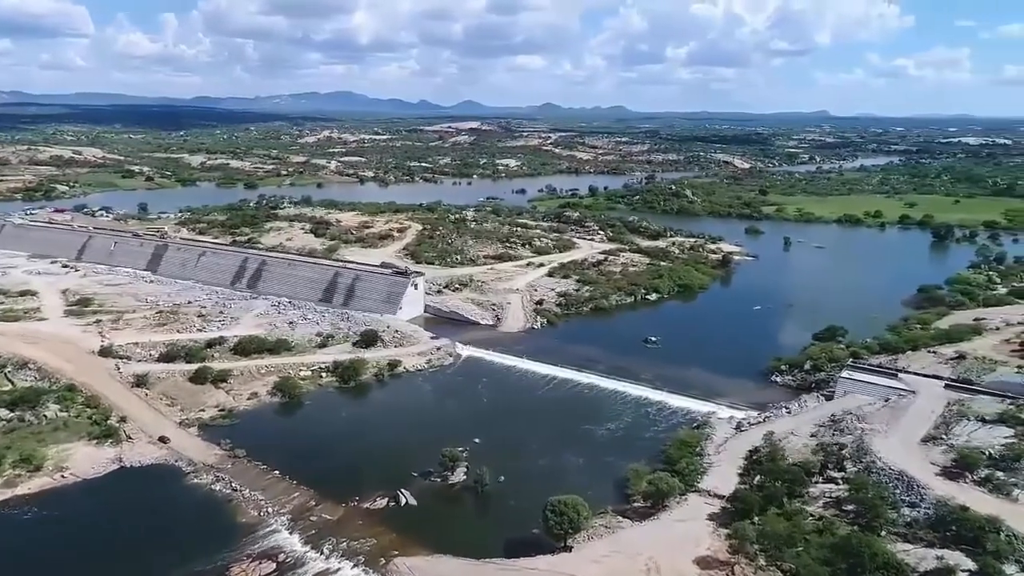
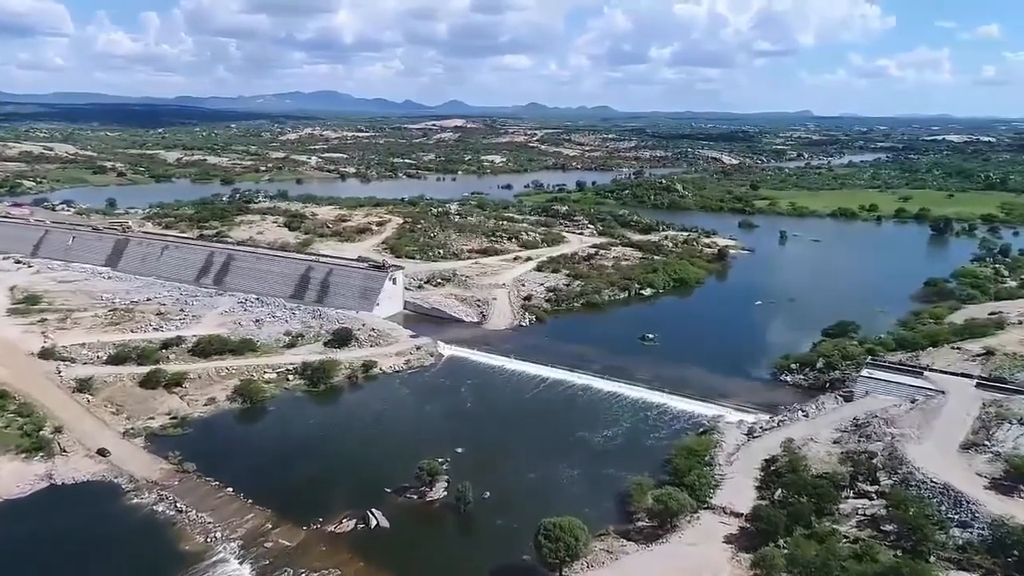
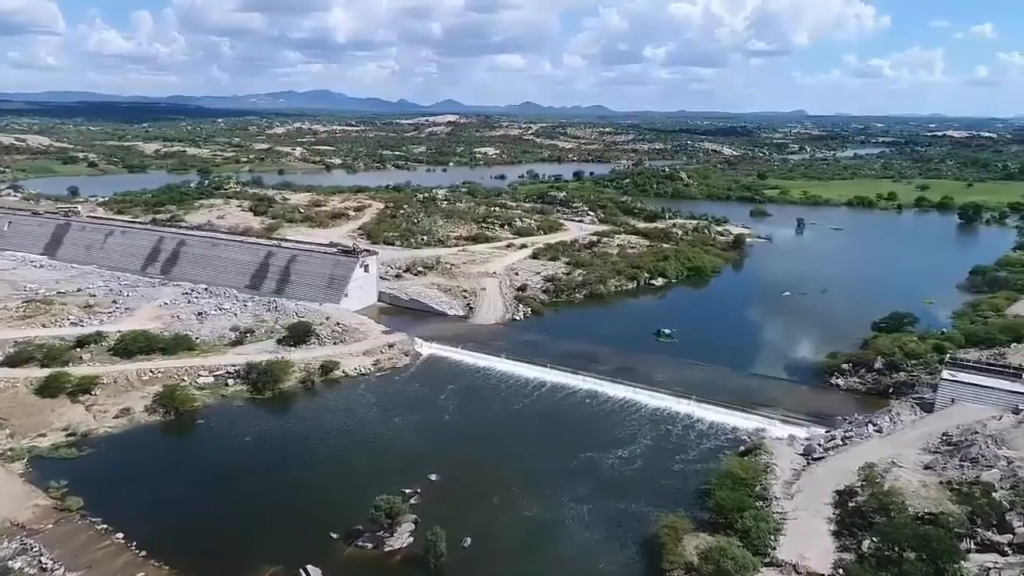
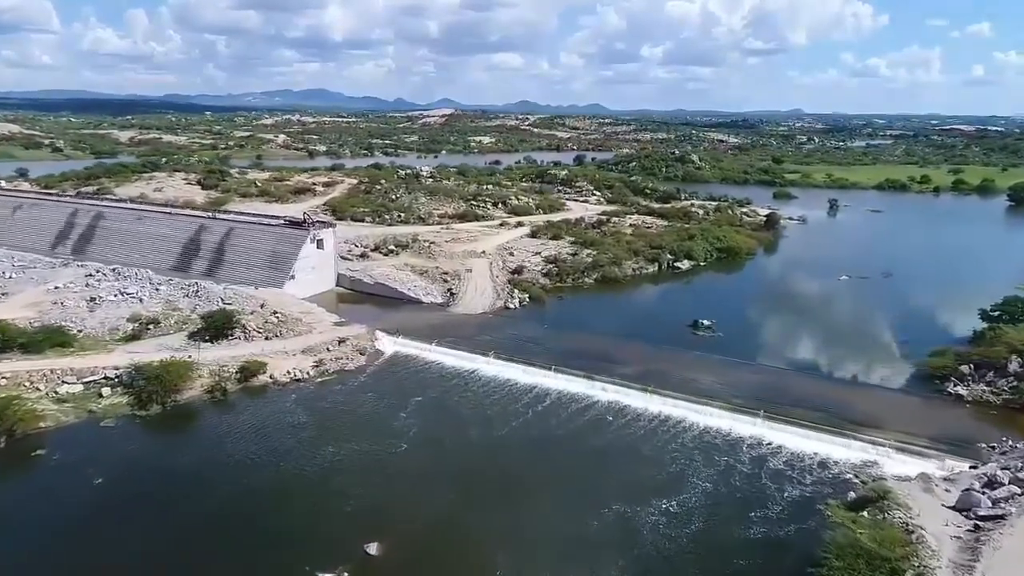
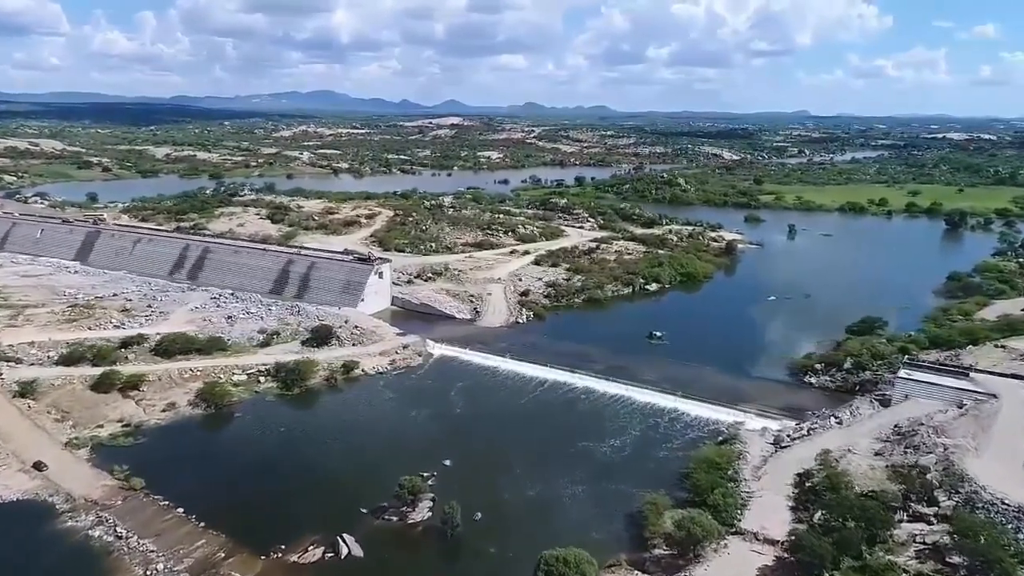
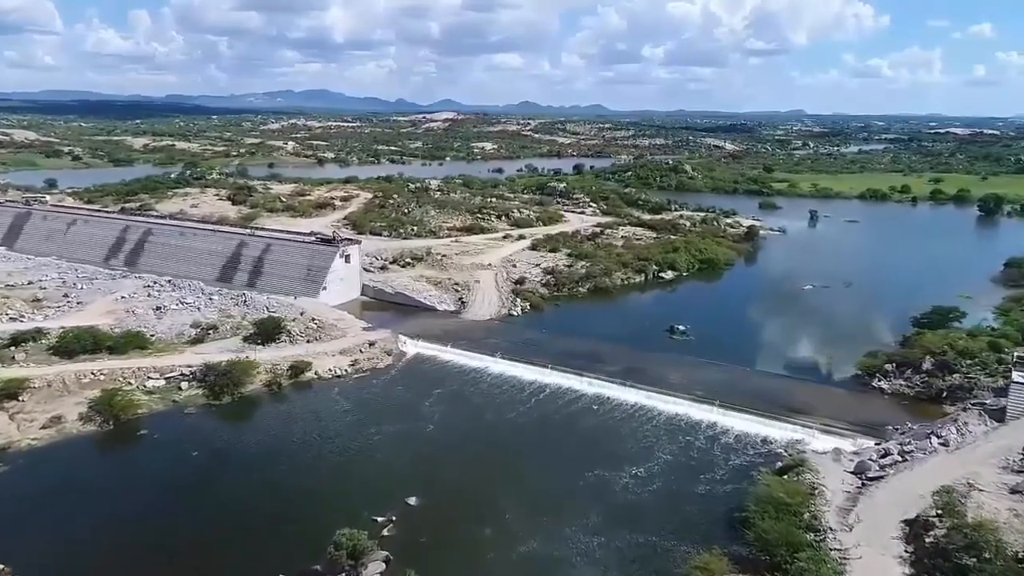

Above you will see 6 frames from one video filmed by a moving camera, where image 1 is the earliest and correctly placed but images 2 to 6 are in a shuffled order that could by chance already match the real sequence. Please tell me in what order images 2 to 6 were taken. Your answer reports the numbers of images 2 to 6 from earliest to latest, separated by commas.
2, 5, 3, 6, 4
